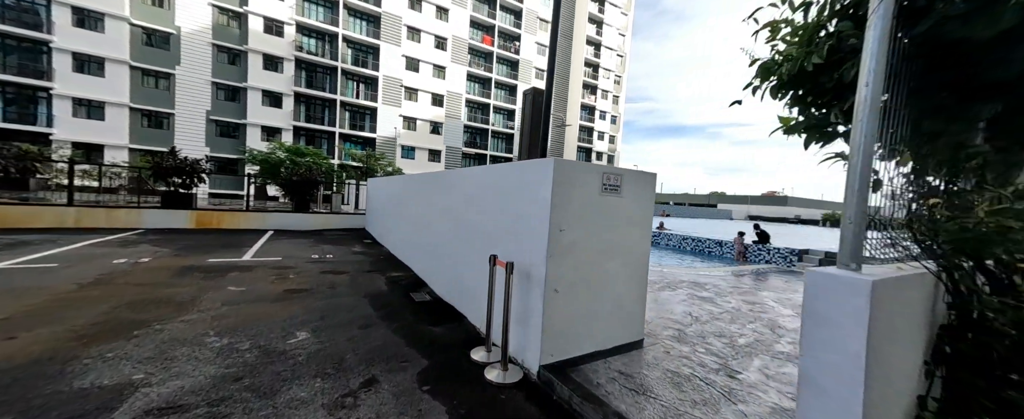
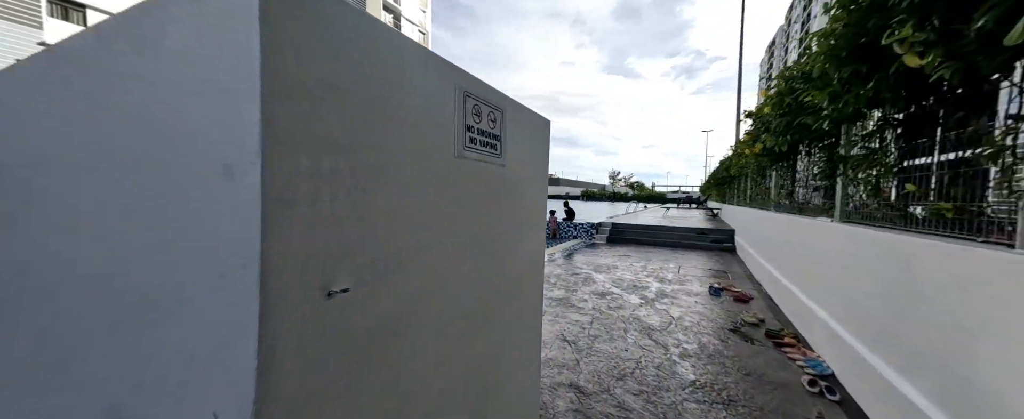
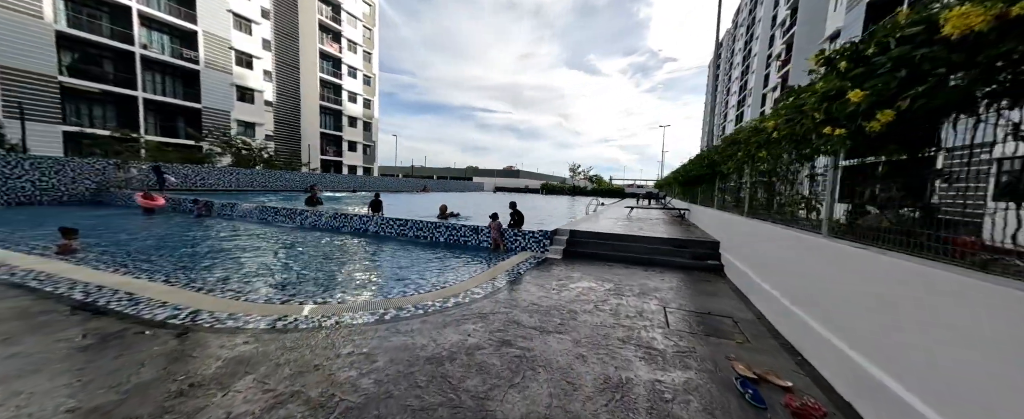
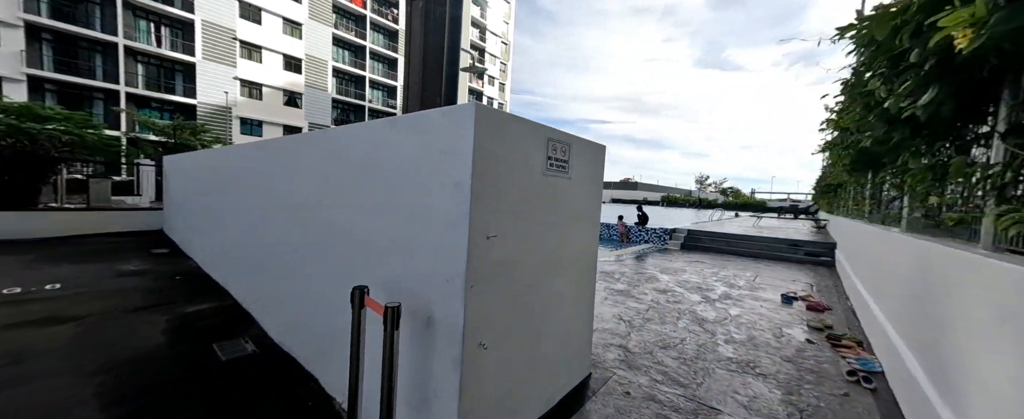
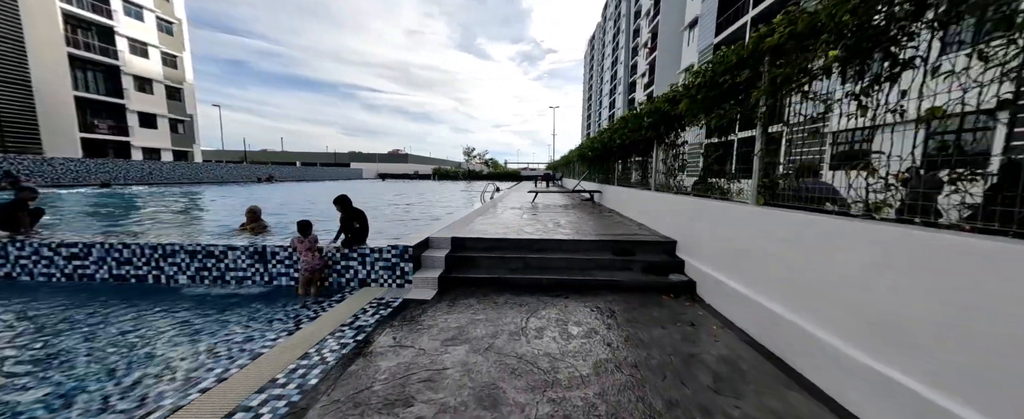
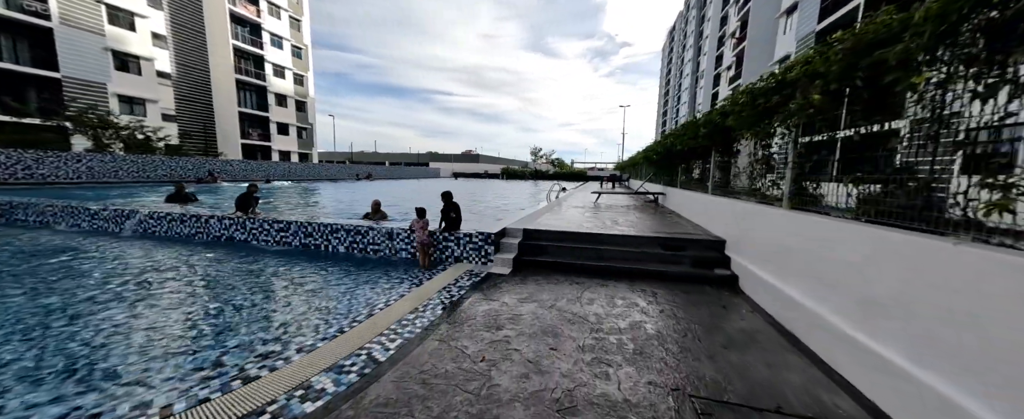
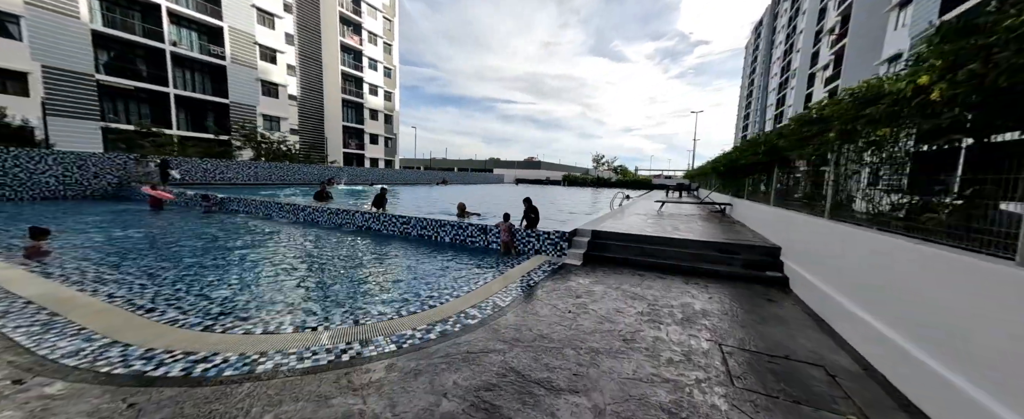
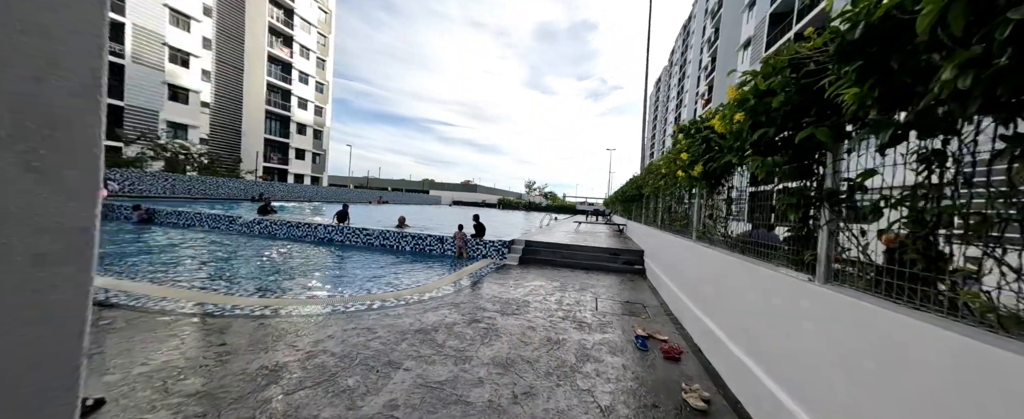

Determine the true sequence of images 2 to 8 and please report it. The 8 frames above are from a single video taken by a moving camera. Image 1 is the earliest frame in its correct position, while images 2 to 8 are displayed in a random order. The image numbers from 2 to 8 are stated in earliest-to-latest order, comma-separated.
4, 2, 8, 3, 7, 6, 5
